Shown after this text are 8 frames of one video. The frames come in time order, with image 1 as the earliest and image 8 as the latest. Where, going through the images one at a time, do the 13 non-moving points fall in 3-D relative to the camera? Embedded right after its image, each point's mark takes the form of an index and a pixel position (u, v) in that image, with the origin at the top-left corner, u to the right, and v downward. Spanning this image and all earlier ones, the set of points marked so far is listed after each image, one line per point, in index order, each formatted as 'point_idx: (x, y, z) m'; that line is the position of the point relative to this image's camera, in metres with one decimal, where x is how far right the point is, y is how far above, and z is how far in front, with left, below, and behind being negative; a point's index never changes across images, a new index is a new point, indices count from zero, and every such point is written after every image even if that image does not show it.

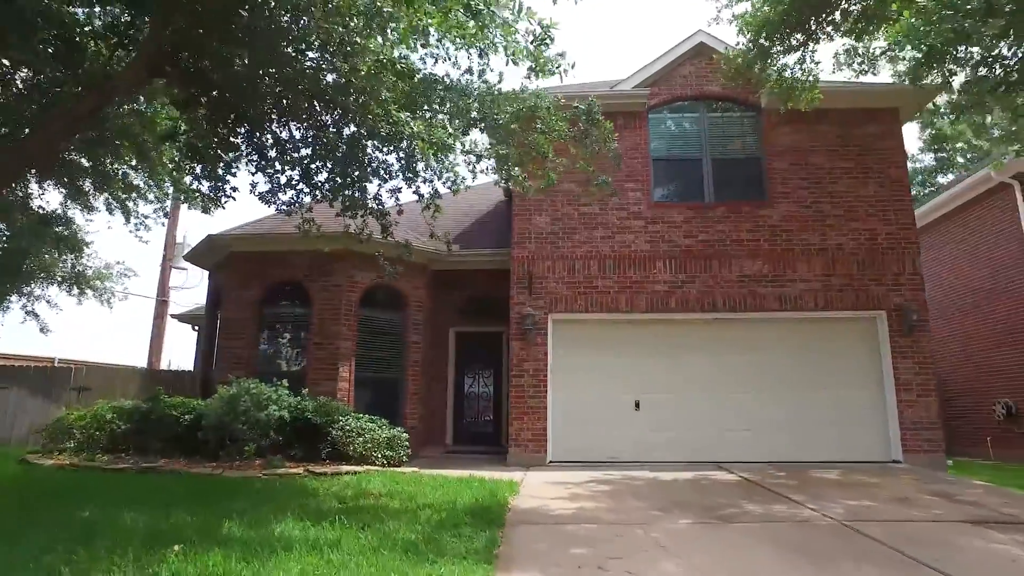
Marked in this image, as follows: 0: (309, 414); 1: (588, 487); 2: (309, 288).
0: (-2.9, -1.8, +8.8) m
1: (+0.9, -2.4, +7.4) m
2: (-3.3, 0.0, +10.3) m
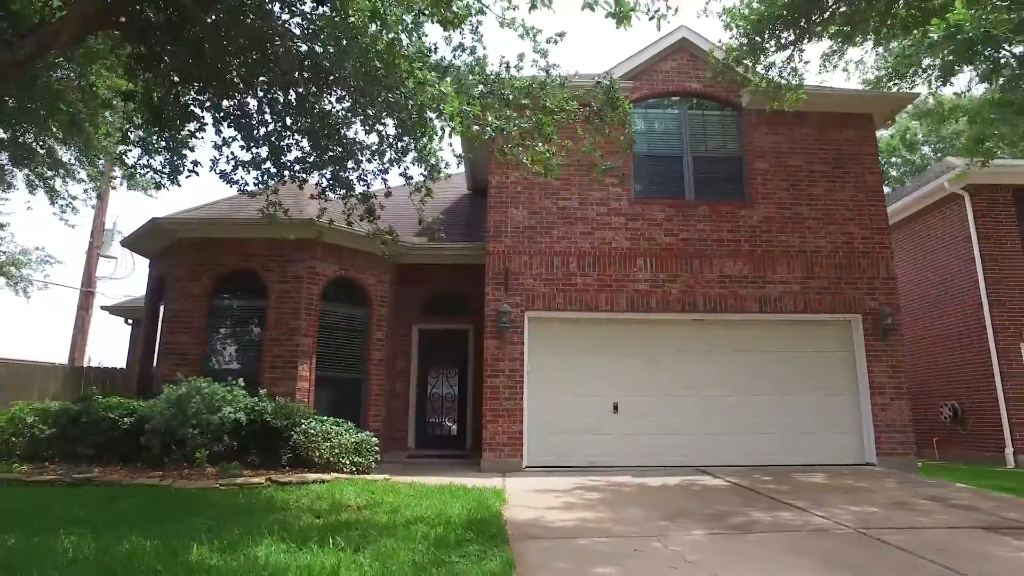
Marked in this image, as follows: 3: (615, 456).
0: (-3.2, -1.7, +8.0) m
1: (+0.7, -2.3, +7.0) m
2: (-3.7, +0.2, +9.5) m
3: (+1.5, -2.5, +9.2) m
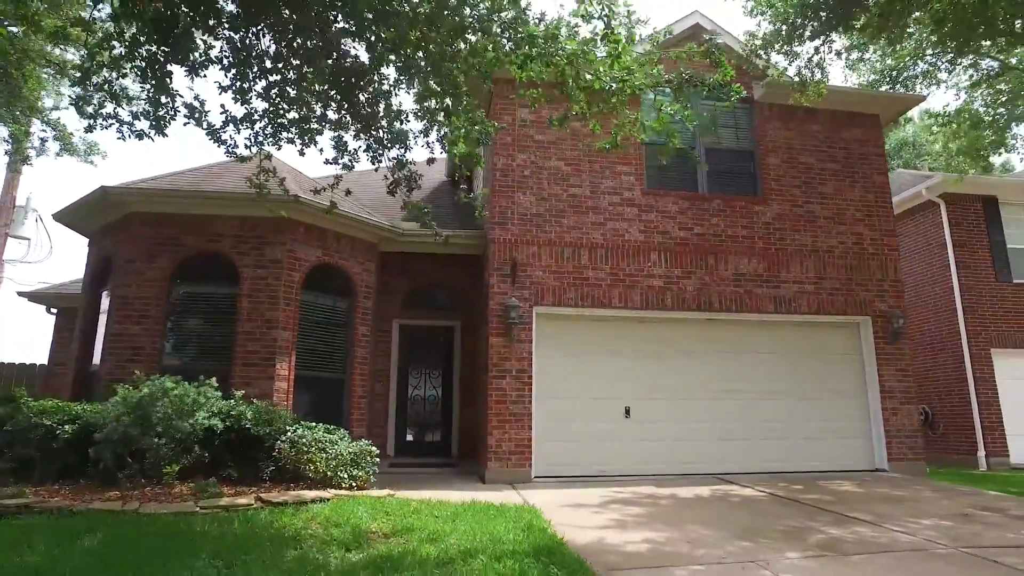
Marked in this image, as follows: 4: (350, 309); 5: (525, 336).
0: (-2.9, -1.5, +6.8) m
1: (+1.1, -2.2, +6.3) m
2: (-3.6, +0.3, +8.2) m
3: (+1.6, -2.4, +8.6) m
4: (-2.3, -0.3, +9.0) m
5: (+0.2, -0.6, +8.4) m
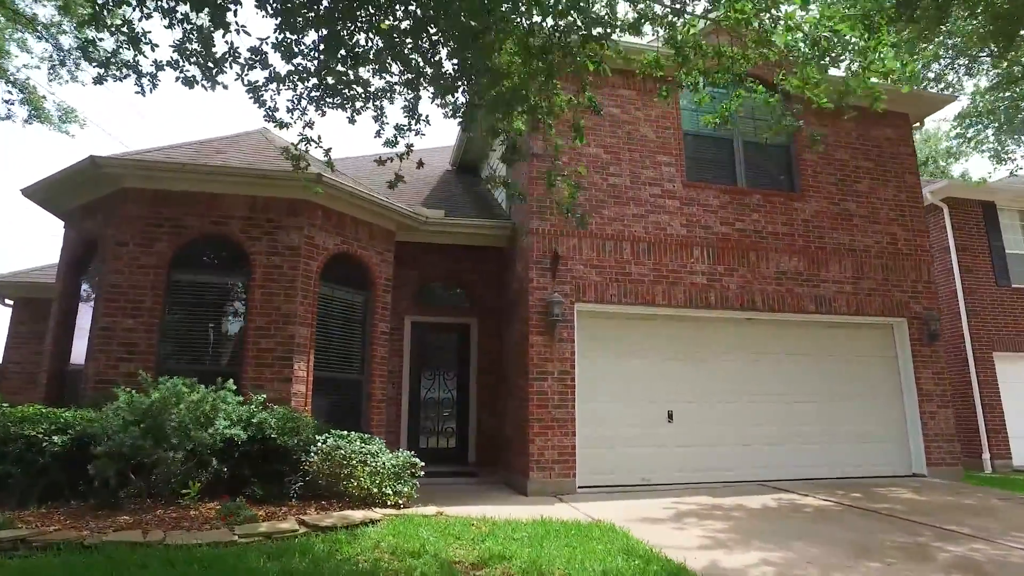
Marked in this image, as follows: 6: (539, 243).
0: (-2.3, -1.4, +5.9) m
1: (+1.7, -2.2, +5.7) m
2: (-3.1, +0.5, +7.2) m
3: (+2.0, -2.4, +8.1) m
4: (-1.9, -0.2, +8.1) m
5: (+0.7, -0.6, +7.8) m
6: (+0.3, +0.6, +7.9) m
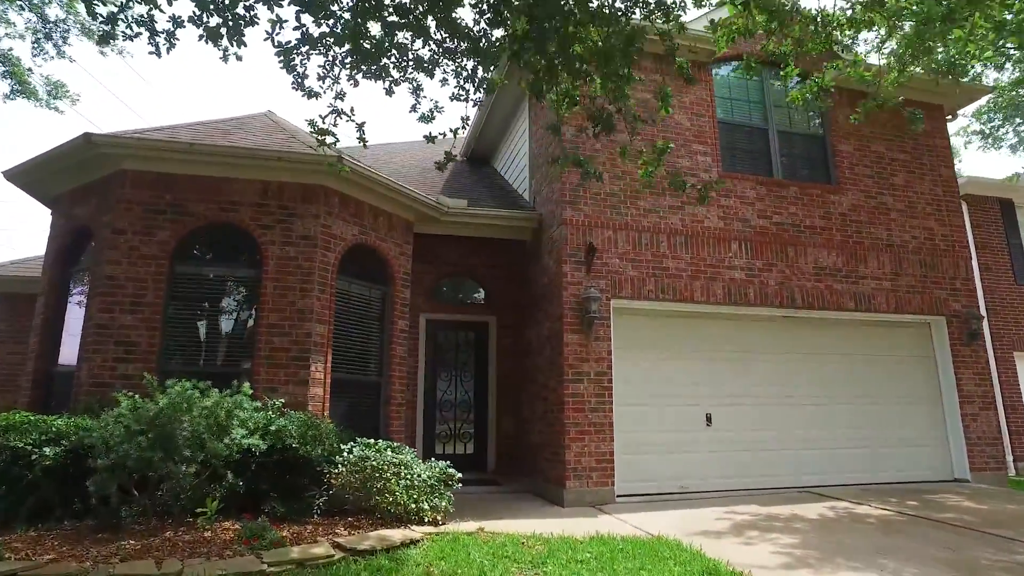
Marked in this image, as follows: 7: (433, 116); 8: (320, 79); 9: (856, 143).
0: (-1.8, -1.3, +5.2) m
1: (+2.2, -2.1, +5.2) m
2: (-2.7, +0.5, +6.6) m
3: (+2.4, -2.3, +7.6) m
4: (-1.5, -0.1, +7.5) m
5: (+1.1, -0.5, +7.2) m
6: (+0.7, +0.6, +7.4) m
7: (-0.7, +1.6, +5.7) m
8: (-1.5, +1.6, +4.7) m
9: (+5.0, +2.1, +9.0) m
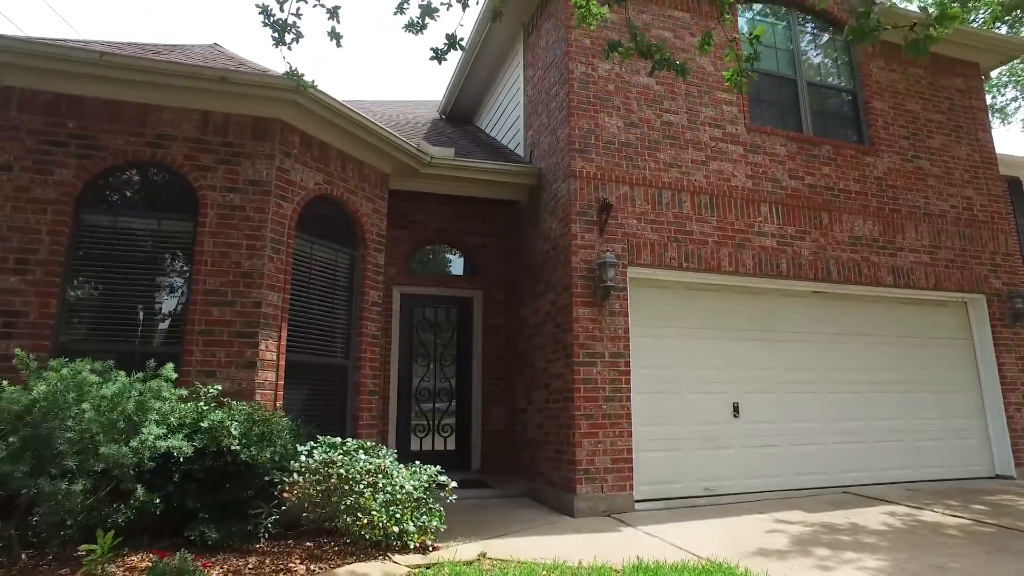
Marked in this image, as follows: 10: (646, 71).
0: (-1.7, -1.0, +3.9) m
1: (+2.2, -1.8, +4.1) m
2: (-2.6, +0.9, +5.2) m
3: (+2.3, -2.0, +6.5) m
4: (-1.5, +0.2, +6.2) m
5: (+1.0, -0.2, +6.0) m
6: (+0.7, +1.0, +6.2) m
7: (-0.6, +1.9, +4.4) m
8: (-1.3, +1.9, +3.4) m
9: (+4.9, +2.4, +8.0) m
10: (+1.4, +2.3, +6.7) m
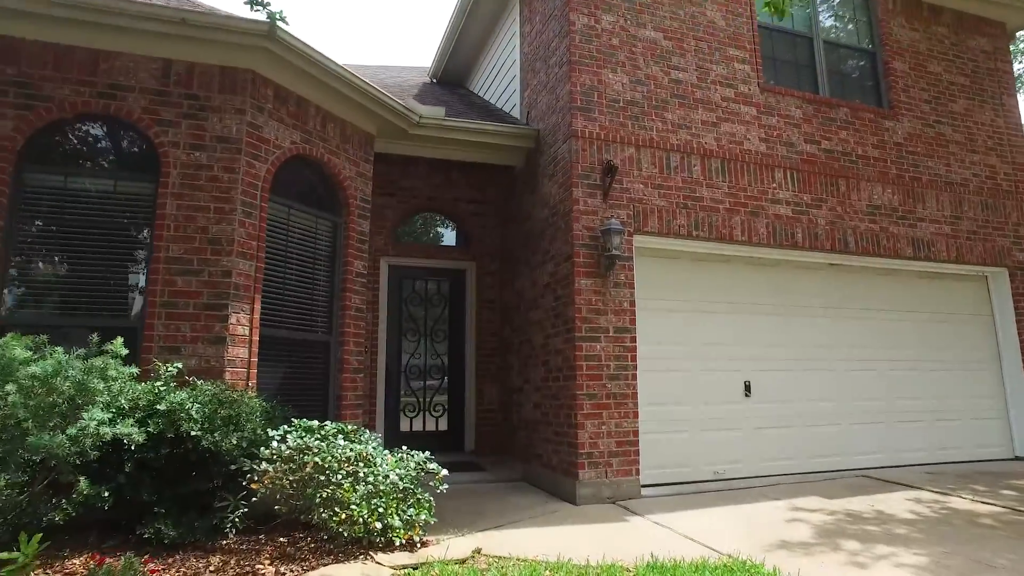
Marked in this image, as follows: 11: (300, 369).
0: (-1.7, -0.8, +3.4) m
1: (+2.2, -1.6, +3.7) m
2: (-2.7, +1.1, +4.6) m
3: (+2.3, -1.7, +6.1) m
4: (-1.6, +0.5, +5.7) m
5: (+1.0, +0.1, +5.6) m
6: (+0.7, +1.2, +5.7) m
7: (-0.6, +2.1, +3.8) m
8: (-1.3, +2.1, +2.8) m
9: (+4.8, +2.8, +7.5) m
10: (+1.4, +2.6, +6.2) m
11: (-1.8, -0.7, +5.3) m
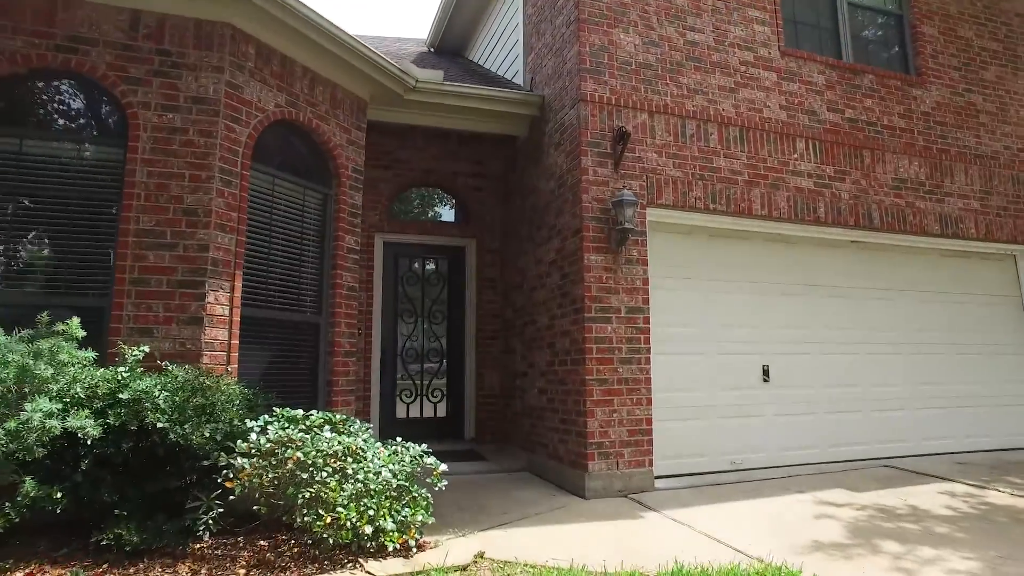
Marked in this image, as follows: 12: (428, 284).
0: (-1.7, -0.6, +3.0) m
1: (+2.3, -1.5, +3.3) m
2: (-2.6, +1.3, +4.2) m
3: (+2.3, -1.5, +5.7) m
4: (-1.5, +0.7, +5.2) m
5: (+1.0, +0.3, +5.2) m
6: (+0.7, +1.4, +5.2) m
7: (-0.6, +2.2, +3.3) m
8: (-1.3, +2.2, +2.4) m
9: (+4.9, +3.0, +7.1) m
10: (+1.4, +2.8, +5.7) m
11: (-1.8, -0.5, +4.9) m
12: (-0.9, 0.0, +6.8) m
